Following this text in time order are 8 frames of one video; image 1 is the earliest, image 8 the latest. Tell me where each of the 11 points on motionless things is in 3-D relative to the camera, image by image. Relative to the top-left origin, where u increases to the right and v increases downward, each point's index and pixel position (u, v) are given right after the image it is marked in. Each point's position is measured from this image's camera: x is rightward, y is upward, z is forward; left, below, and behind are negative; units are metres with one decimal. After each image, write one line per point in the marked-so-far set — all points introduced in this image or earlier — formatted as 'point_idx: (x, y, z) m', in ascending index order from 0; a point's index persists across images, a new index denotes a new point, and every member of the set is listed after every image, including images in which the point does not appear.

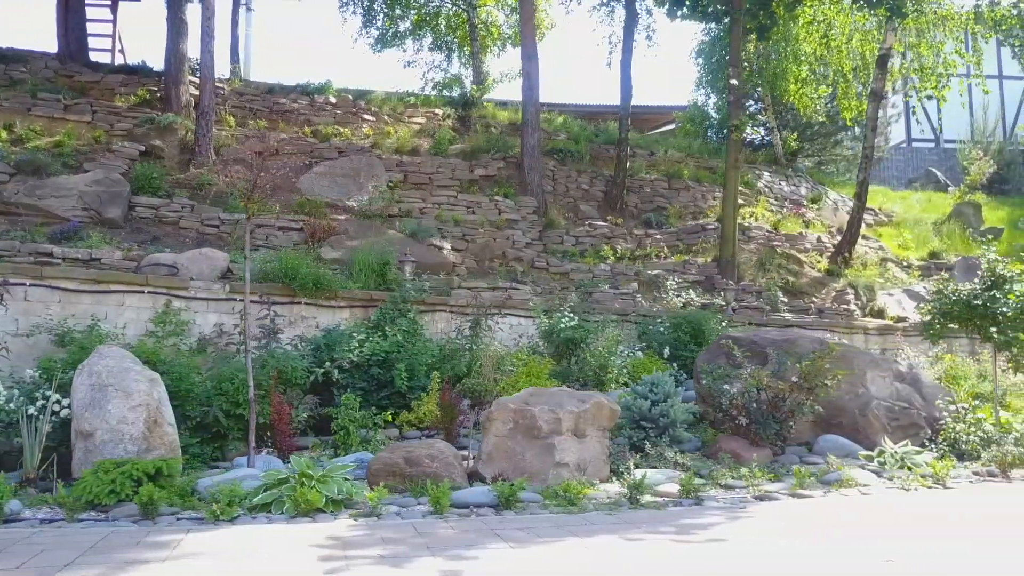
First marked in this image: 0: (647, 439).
0: (+1.2, -1.3, +7.2) m
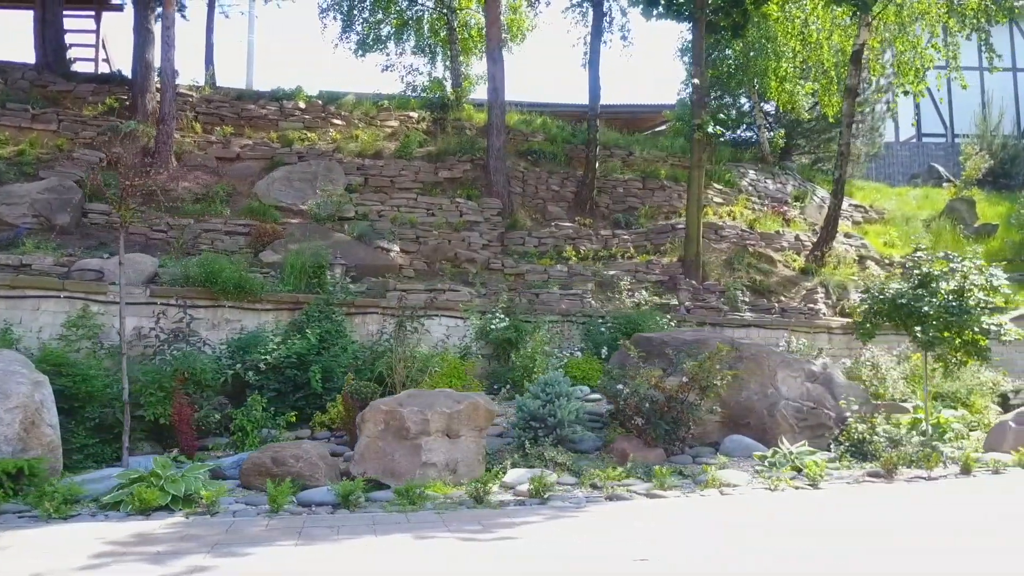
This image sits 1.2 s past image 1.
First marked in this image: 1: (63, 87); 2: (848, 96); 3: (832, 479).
0: (+0.2, -1.3, +7.3) m
1: (-8.3, +3.7, +15.4) m
2: (+7.2, +4.2, +18.0) m
3: (+2.7, -1.6, +7.0) m
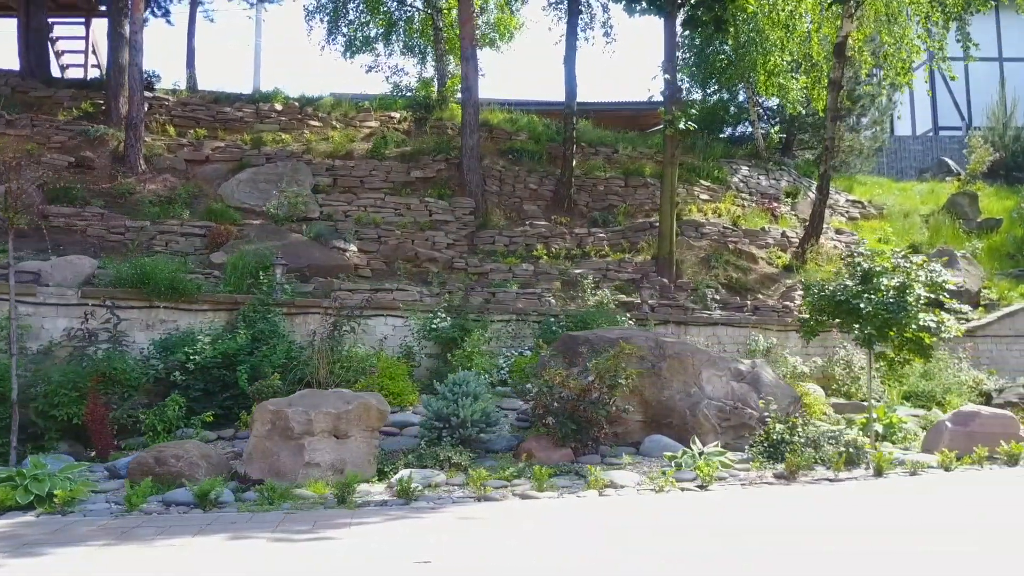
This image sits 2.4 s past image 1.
0: (-0.7, -1.3, +7.2) m
1: (-8.9, +3.7, +15.7) m
2: (+6.8, +4.2, +17.7) m
3: (+1.8, -1.6, +6.8) m
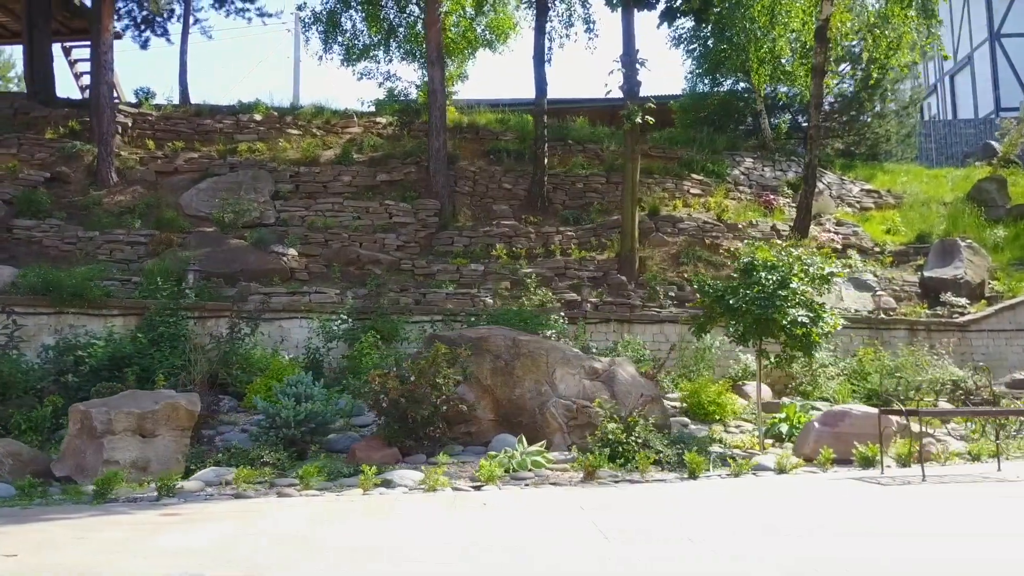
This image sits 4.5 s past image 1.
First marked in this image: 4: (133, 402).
0: (-2.3, -1.4, +7.4) m
1: (-9.5, +3.5, +16.7) m
2: (+6.2, +4.4, +17.0) m
3: (+0.2, -1.6, +6.7) m
4: (-3.2, -0.9, +6.9) m
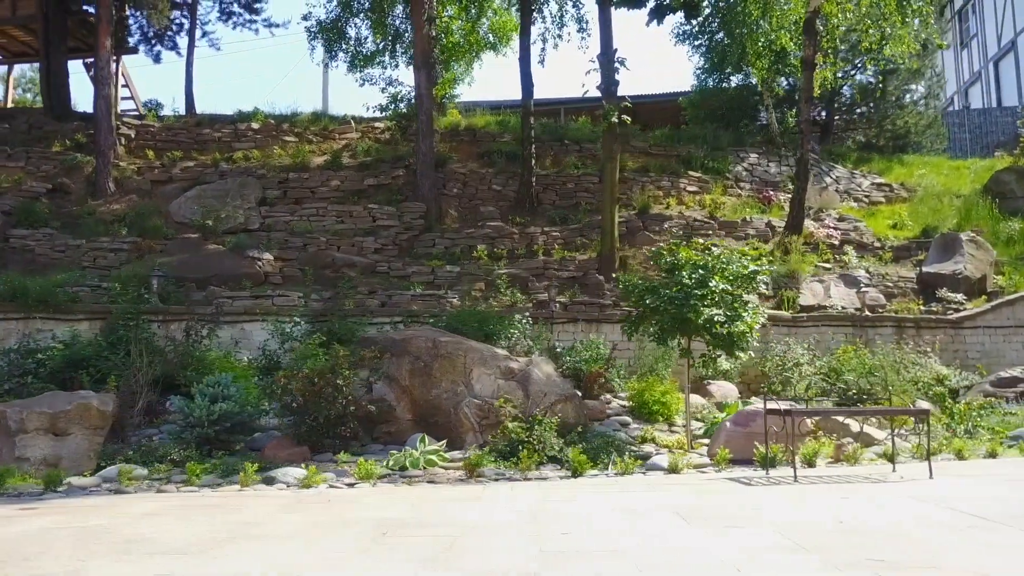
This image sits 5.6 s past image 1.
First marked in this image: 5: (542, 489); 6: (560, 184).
0: (-3.1, -1.4, +7.7) m
1: (-9.8, +3.4, +17.6) m
2: (+5.9, +4.4, +16.7) m
3: (-0.8, -1.6, +6.9) m
4: (-4.1, -1.0, +7.3) m
5: (+0.2, -1.7, +6.5) m
6: (+1.0, +2.2, +17.7) m
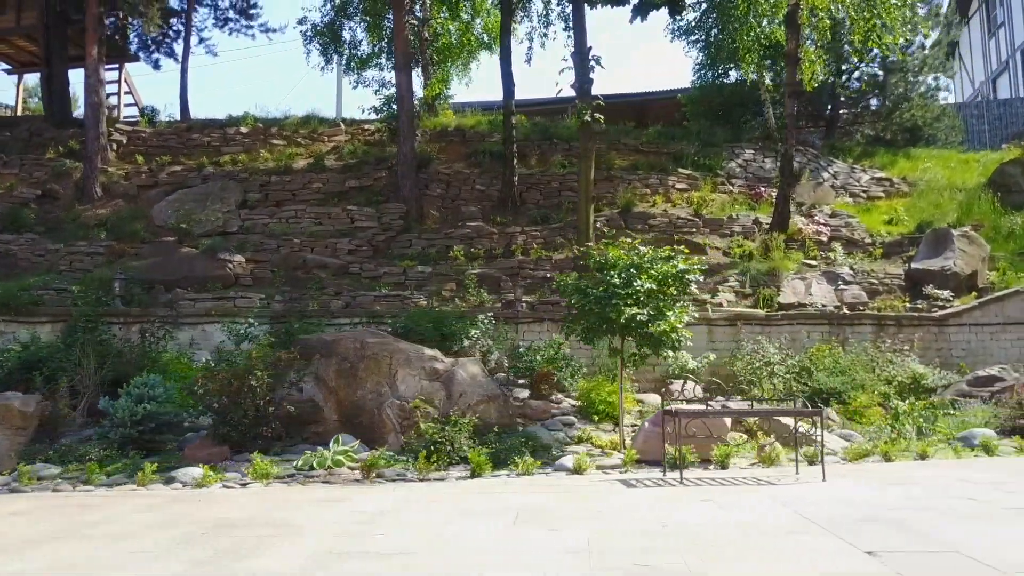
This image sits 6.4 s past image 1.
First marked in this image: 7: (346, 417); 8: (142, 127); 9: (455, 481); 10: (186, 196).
0: (-3.9, -1.4, +7.9) m
1: (-10.1, +3.4, +18.1) m
2: (+5.5, +4.5, +16.4) m
3: (-1.6, -1.6, +7.0) m
4: (-4.9, -1.0, +7.5) m
5: (-0.6, -1.7, +6.5) m
6: (+0.7, +2.2, +17.6) m
7: (-1.7, -1.3, +8.4) m
8: (-8.1, +3.5, +18.1) m
9: (-0.5, -1.6, +6.8) m
10: (-6.0, +1.7, +15.2) m
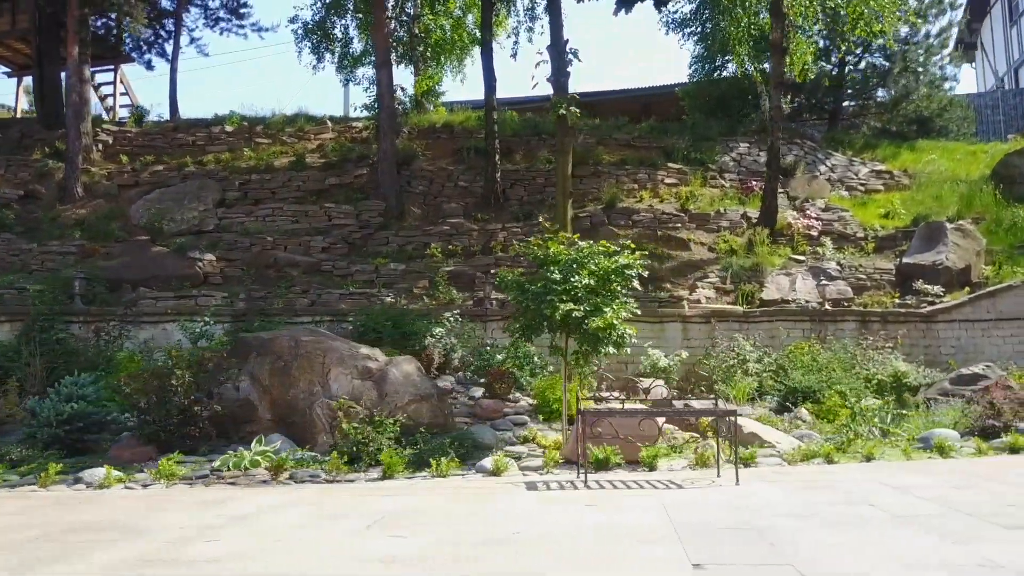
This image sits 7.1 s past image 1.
0: (-4.6, -1.4, +7.9) m
1: (-10.5, +3.4, +18.2) m
2: (+5.1, +4.5, +16.0) m
3: (-2.3, -1.6, +6.8) m
4: (-5.6, -1.0, +7.5) m
5: (-1.3, -1.6, +6.4) m
6: (+0.3, +2.3, +17.4) m
7: (-2.3, -1.3, +8.3) m
8: (-8.4, +3.5, +18.2) m
9: (-1.2, -1.6, +6.6) m
10: (-6.4, +1.7, +15.2) m
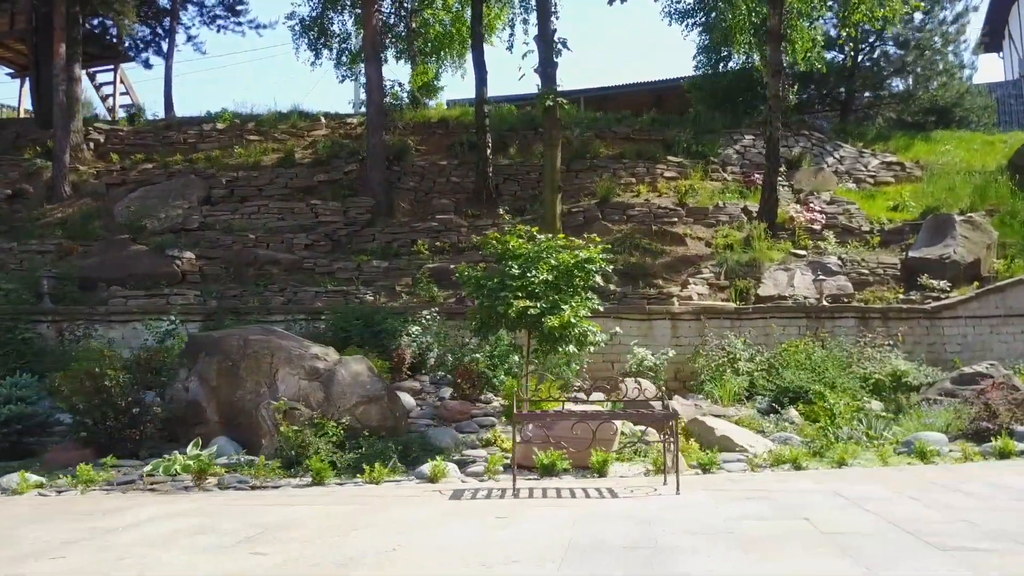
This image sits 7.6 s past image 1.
0: (-5.0, -1.4, +7.6) m
1: (-10.6, +3.3, +18.2) m
2: (+4.9, +4.6, +15.4) m
3: (-2.8, -1.6, +6.5) m
4: (-6.1, -1.0, +7.3) m
5: (-1.8, -1.6, +6.0) m
6: (+0.2, +2.3, +17.0) m
7: (-2.8, -1.3, +8.0) m
8: (-8.5, +3.5, +18.1) m
9: (-1.6, -1.5, +6.3) m
10: (-6.6, +1.7, +15.1) m
